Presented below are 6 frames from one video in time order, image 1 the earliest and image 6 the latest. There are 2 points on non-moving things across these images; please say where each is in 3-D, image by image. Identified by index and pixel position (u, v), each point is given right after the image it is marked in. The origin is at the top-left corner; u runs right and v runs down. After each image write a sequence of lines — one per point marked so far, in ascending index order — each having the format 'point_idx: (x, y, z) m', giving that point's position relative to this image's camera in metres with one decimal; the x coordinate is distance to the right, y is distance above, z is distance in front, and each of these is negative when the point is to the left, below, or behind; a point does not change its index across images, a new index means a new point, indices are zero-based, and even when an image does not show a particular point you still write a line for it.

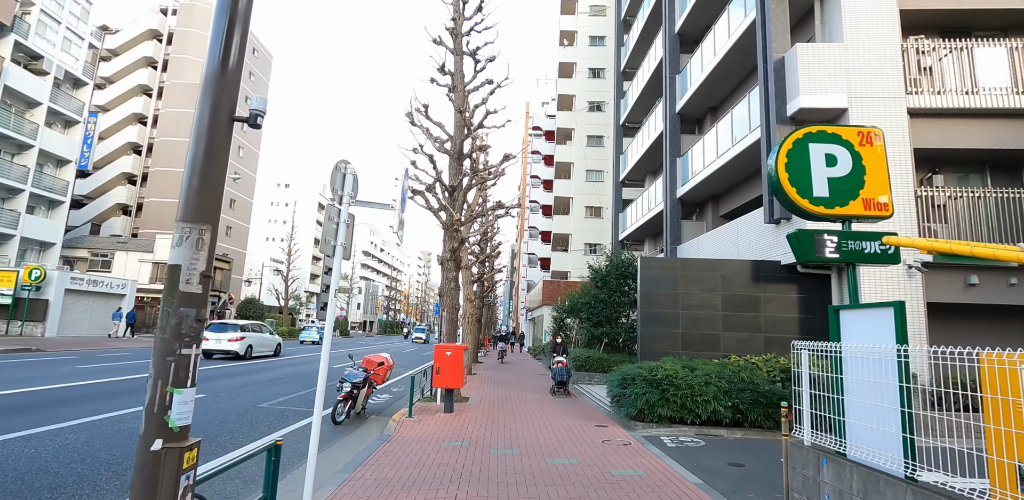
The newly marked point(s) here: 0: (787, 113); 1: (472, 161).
0: (+5.7, +2.8, +10.0) m
1: (-1.0, +2.2, +12.2) m
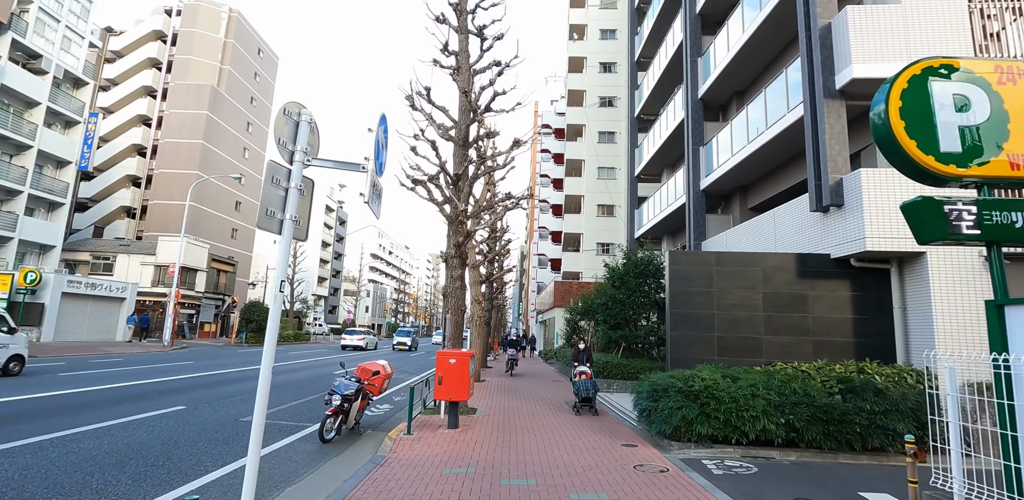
0: (+5.9, +3.0, +8.8) m
1: (-0.8, +2.3, +11.1) m
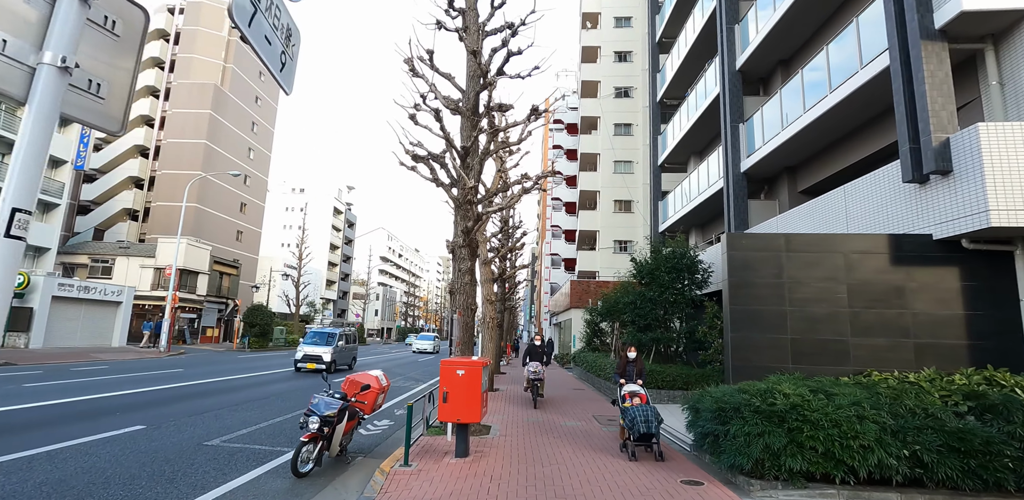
0: (+6.2, +3.3, +7.1) m
1: (-0.4, +2.5, +9.5) m
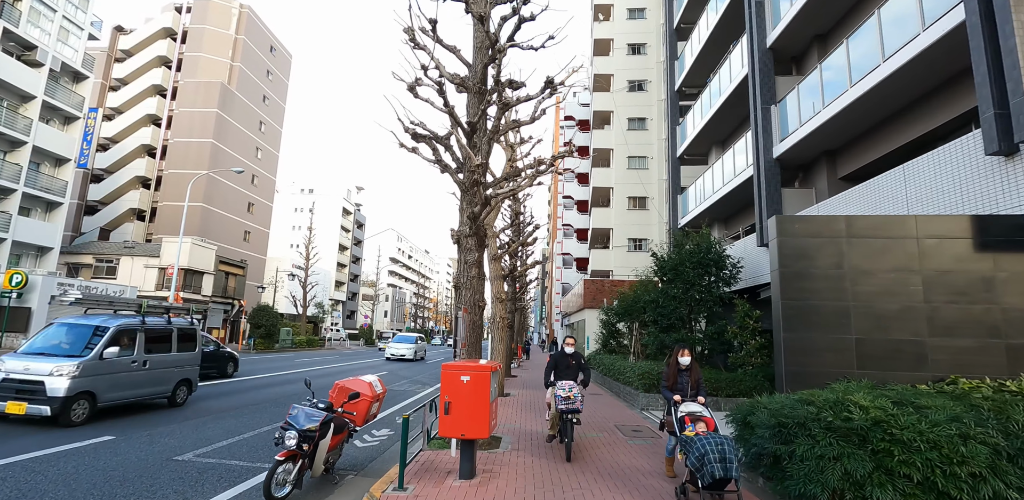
0: (+6.3, +3.5, +6.0) m
1: (-0.2, +2.7, +8.5) m
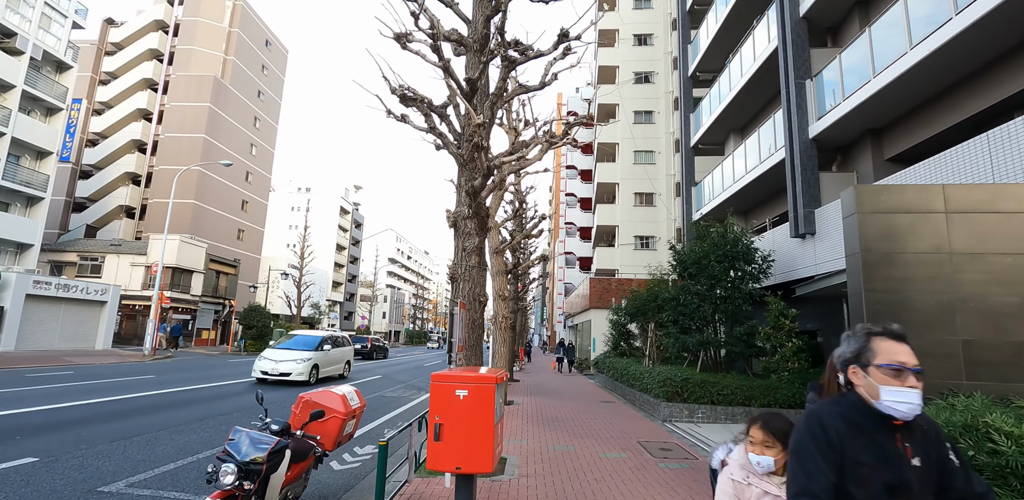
0: (+6.4, +3.7, +4.7) m
1: (-0.1, +2.9, +7.3) m
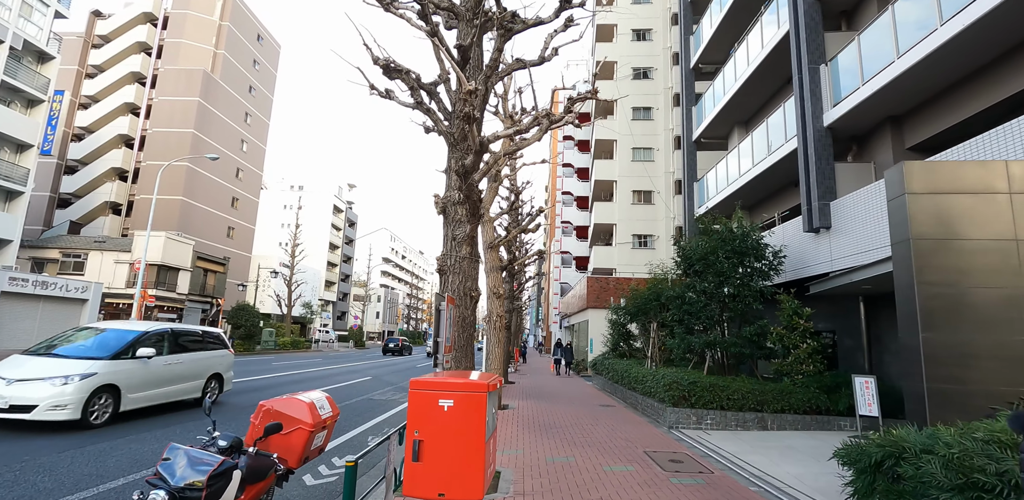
0: (+6.4, +3.8, +4.1) m
1: (-0.2, +3.0, +6.6) m
